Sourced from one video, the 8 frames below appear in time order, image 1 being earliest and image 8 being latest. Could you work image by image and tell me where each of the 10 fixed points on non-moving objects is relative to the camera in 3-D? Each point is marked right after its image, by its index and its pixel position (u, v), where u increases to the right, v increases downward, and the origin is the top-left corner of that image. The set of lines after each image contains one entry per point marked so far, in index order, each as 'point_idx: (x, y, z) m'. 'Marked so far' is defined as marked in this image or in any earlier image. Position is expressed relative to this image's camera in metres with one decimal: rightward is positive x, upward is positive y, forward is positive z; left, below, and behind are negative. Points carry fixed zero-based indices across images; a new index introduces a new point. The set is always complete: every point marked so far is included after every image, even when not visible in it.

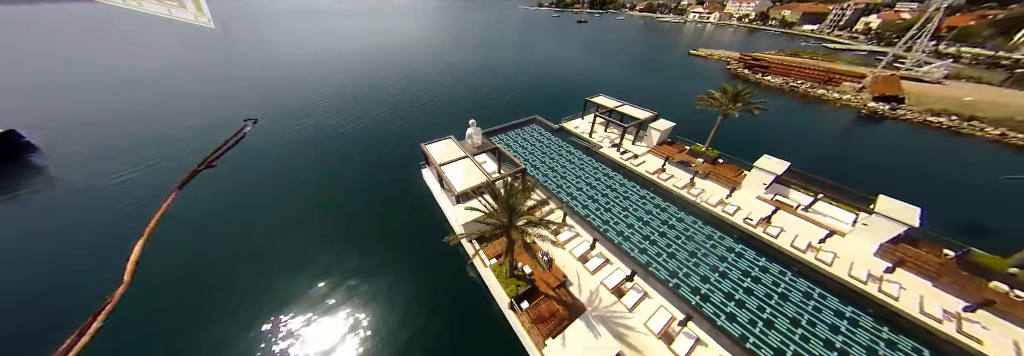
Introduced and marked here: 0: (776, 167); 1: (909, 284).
0: (+18.4, +0.7, +15.7) m
1: (+19.1, -5.3, +10.7) m
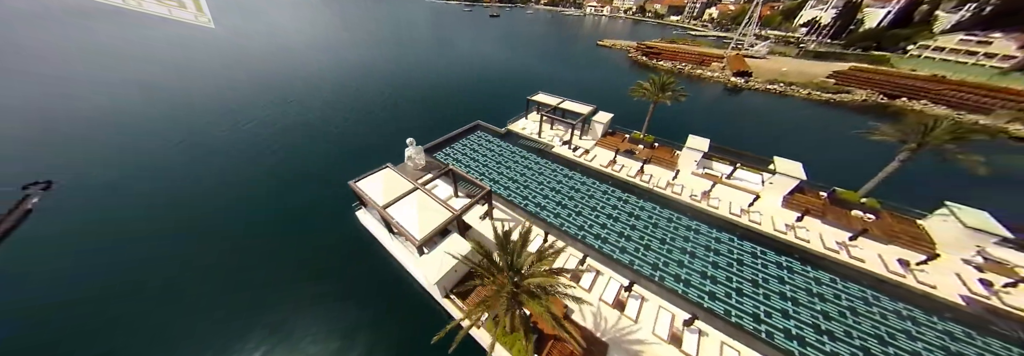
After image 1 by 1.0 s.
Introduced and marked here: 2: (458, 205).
0: (+15.3, +2.6, +18.2) m
1: (+18.2, -3.0, +13.7) m
2: (-3.6, -1.8, +14.8) m
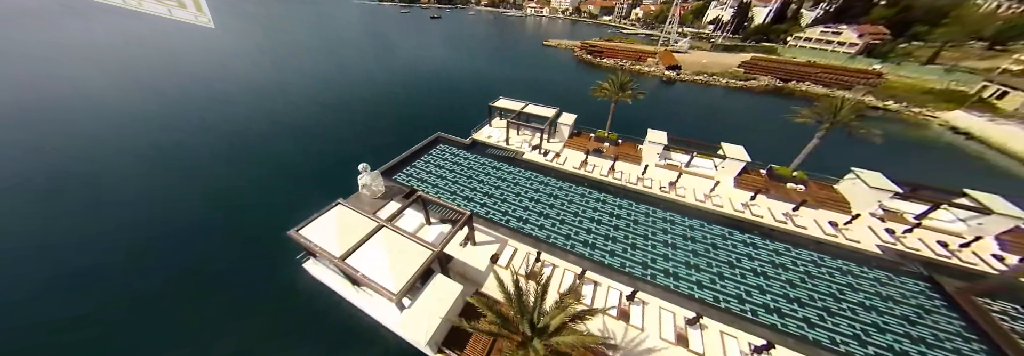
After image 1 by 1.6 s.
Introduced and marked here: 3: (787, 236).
0: (+12.8, +3.4, +19.4) m
1: (+17.1, -1.7, +15.5) m
2: (-4.5, -3.3, +13.1) m
3: (+16.5, -3.5, +13.8) m
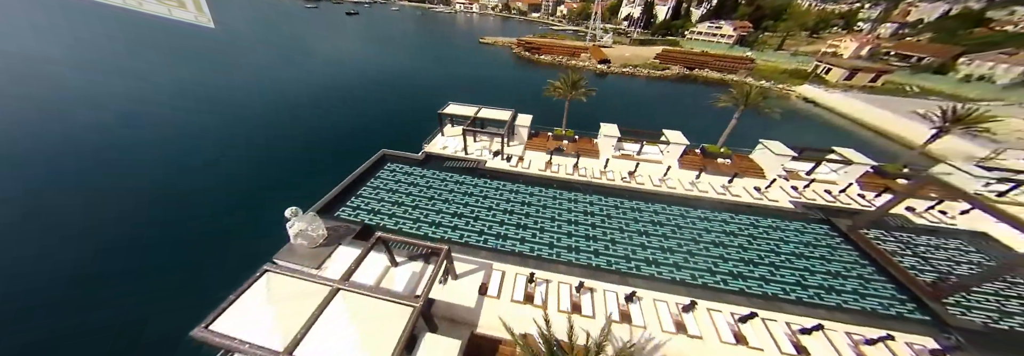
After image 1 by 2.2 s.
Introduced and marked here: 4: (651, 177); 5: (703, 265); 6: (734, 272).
0: (+9.2, +4.3, +20.6) m
1: (+15.0, -0.1, +17.7) m
2: (-5.3, -4.9, +11.1) m
3: (+15.0, -1.9, +15.9) m
4: (+11.1, +0.1, +18.2) m
5: (+10.5, -4.9, +12.6) m
6: (+11.8, -5.1, +12.1) m
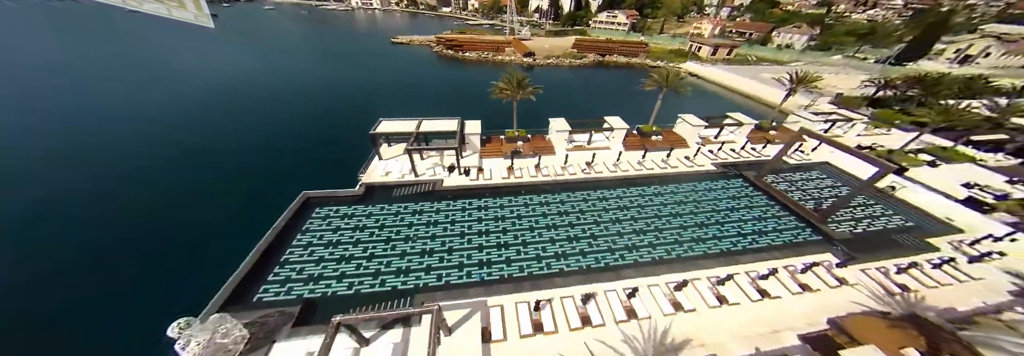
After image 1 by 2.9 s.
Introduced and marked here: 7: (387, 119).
0: (+4.7, +5.0, +21.0) m
1: (+11.8, +1.8, +19.8) m
2: (-4.9, -7.0, +8.8) m
3: (+12.6, 0.0, +18.2) m
4: (+7.9, +1.3, +19.3) m
5: (+9.7, -3.8, +13.9) m
6: (+11.1, -3.7, +13.8) m
7: (-11.0, +5.1, +20.1) m
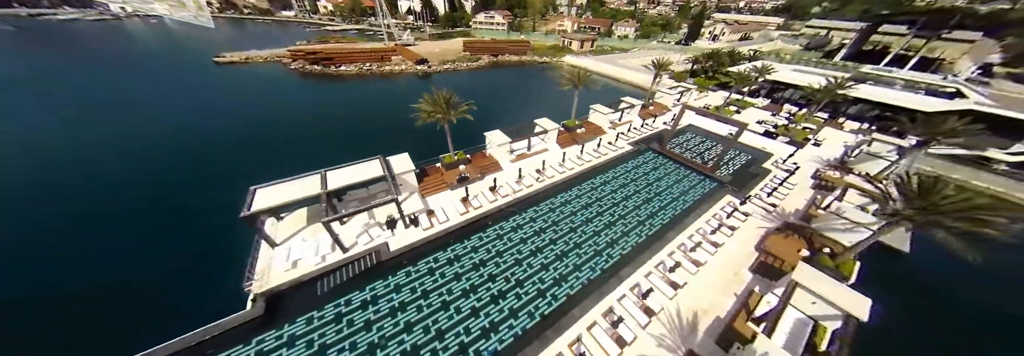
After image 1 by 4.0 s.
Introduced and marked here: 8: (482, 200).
0: (-1.0, +3.7, +20.0) m
1: (+6.6, +2.6, +21.4) m
2: (-2.1, -9.9, +5.8) m
3: (+8.4, +1.2, +20.2) m
4: (+3.5, +1.0, +19.7) m
5: (+8.3, -3.0, +15.5) m
6: (+9.6, -2.6, +15.8) m
7: (-14.8, -0.5, +13.7) m
8: (-2.5, -1.7, +16.6) m
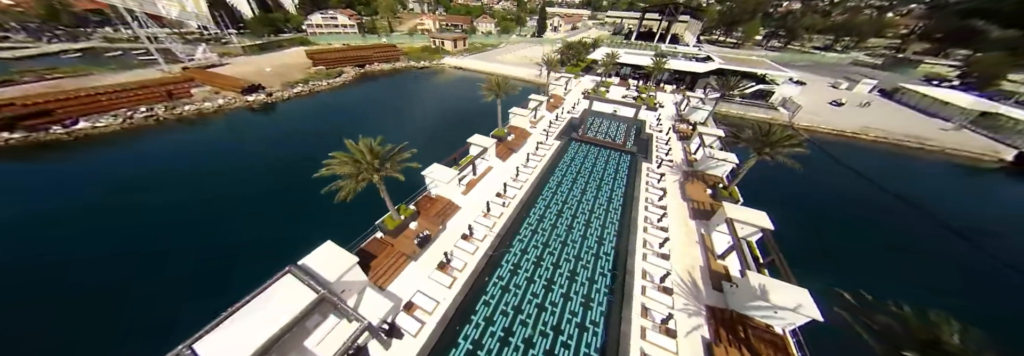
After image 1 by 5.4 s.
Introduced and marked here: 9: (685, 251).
0: (-5.0, +0.5, +16.9) m
1: (+1.2, +1.9, +21.3) m
2: (+3.9, -11.9, +4.5) m
3: (+3.7, +1.2, +21.0) m
4: (-0.3, -0.5, +18.6) m
5: (+6.8, -2.6, +17.0) m
6: (+7.6, -1.8, +17.8) m
7: (-13.1, -7.4, +6.0) m
8: (-3.4, -4.8, +13.6) m
9: (+10.6, -4.5, +13.9) m
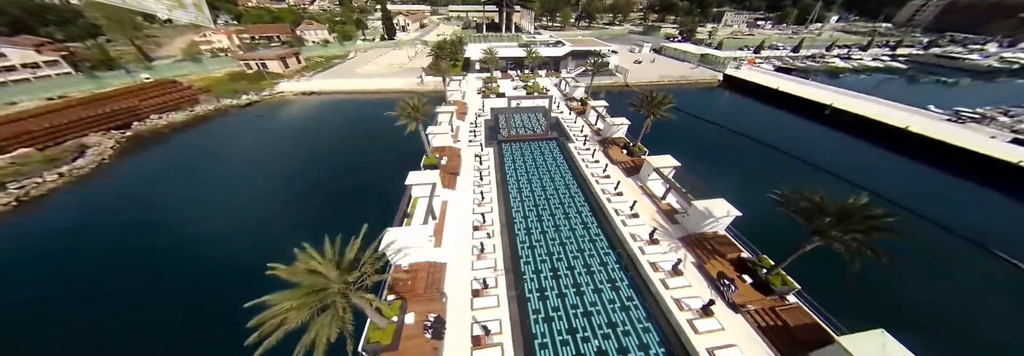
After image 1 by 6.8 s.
0: (-6.2, -3.2, +13.5) m
1: (-3.2, 0.0, +19.9) m
2: (+10.7, -10.8, +6.9) m
3: (-0.8, +0.3, +20.7) m
4: (-2.5, -2.6, +17.0) m
5: (+4.9, -1.9, +18.6) m
6: (+4.9, -0.9, +19.5) m
7: (-5.8, -12.9, +1.1) m
8: (-1.6, -7.4, +11.6) m
9: (+9.9, -2.1, +17.5) m
